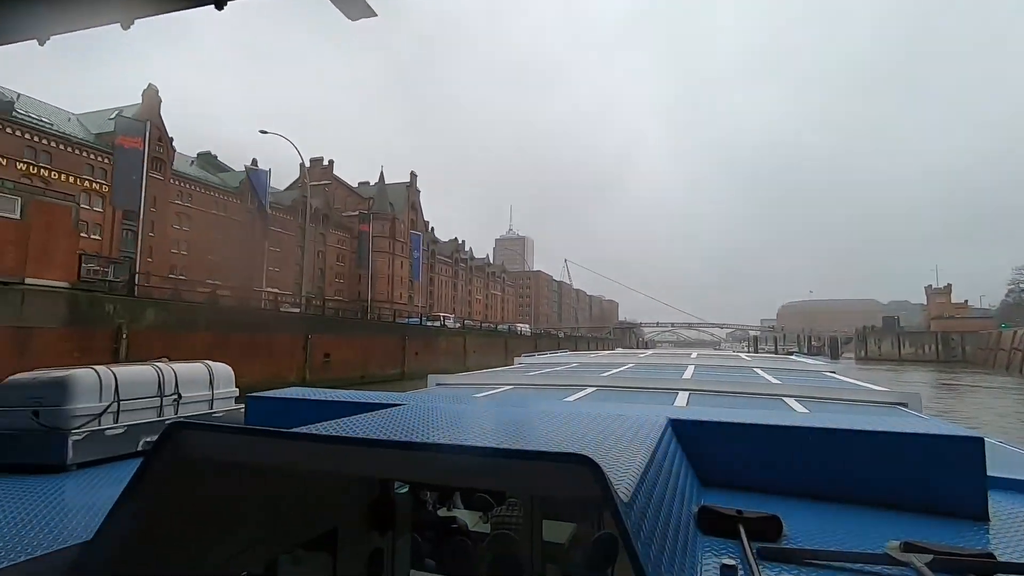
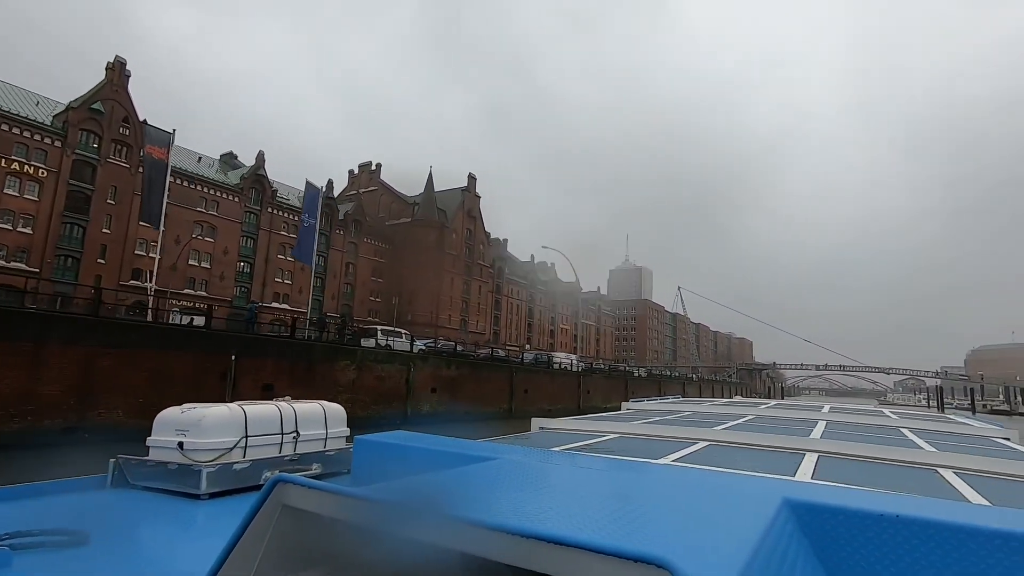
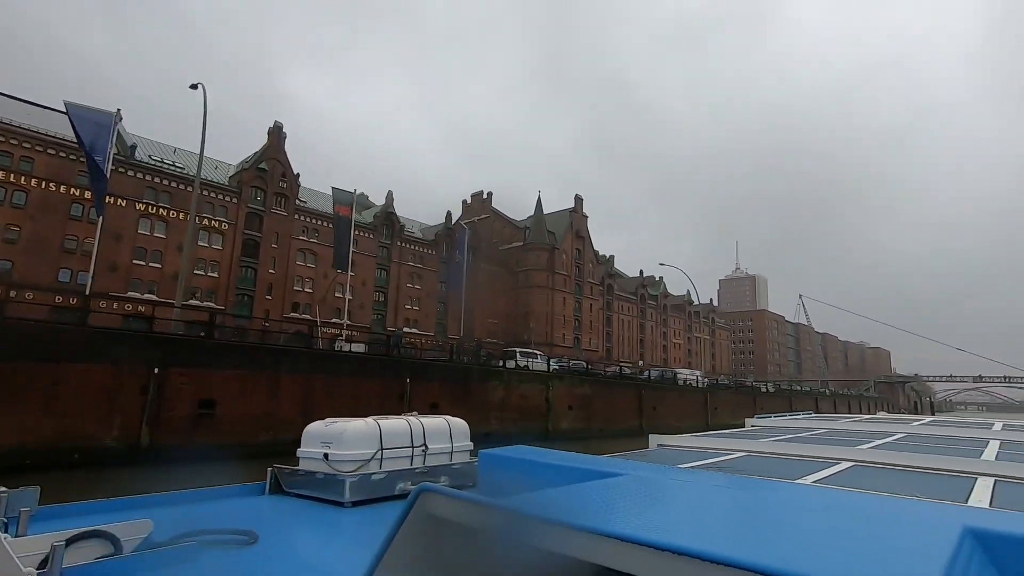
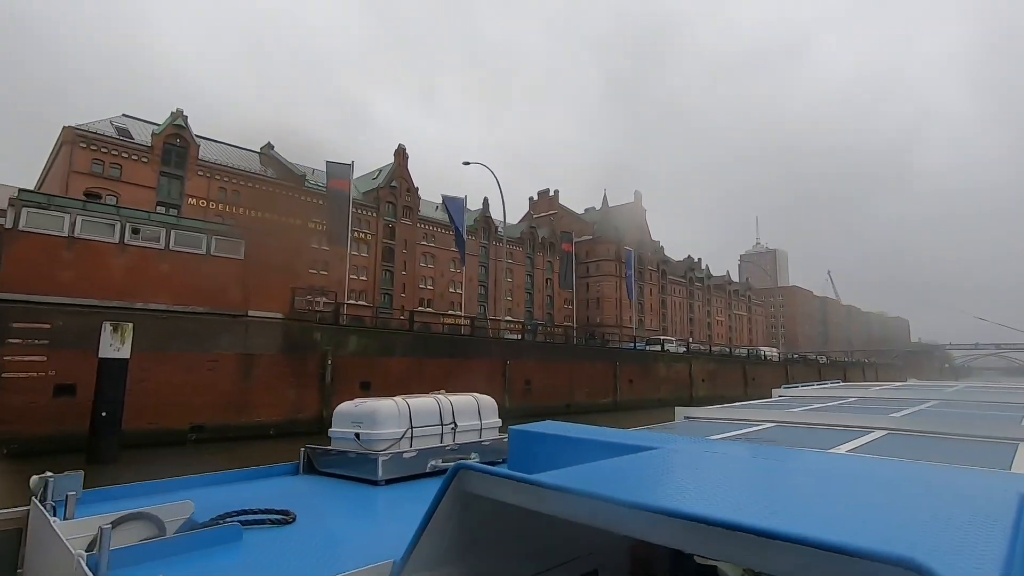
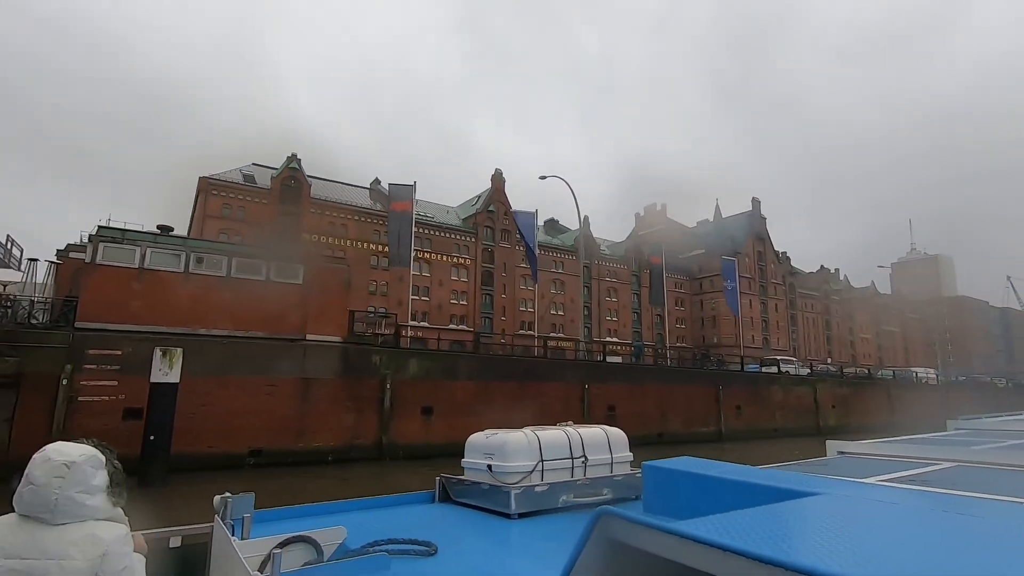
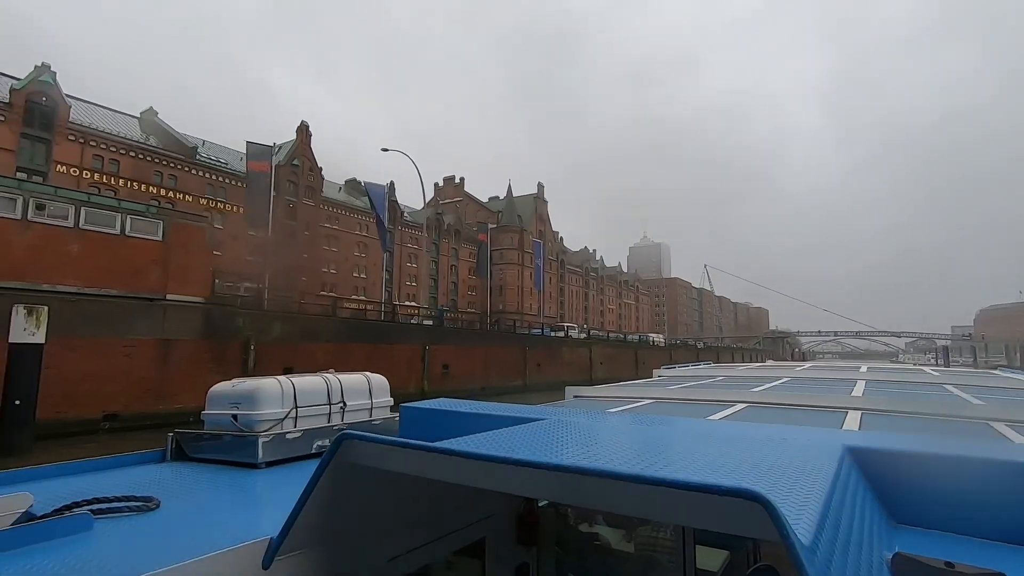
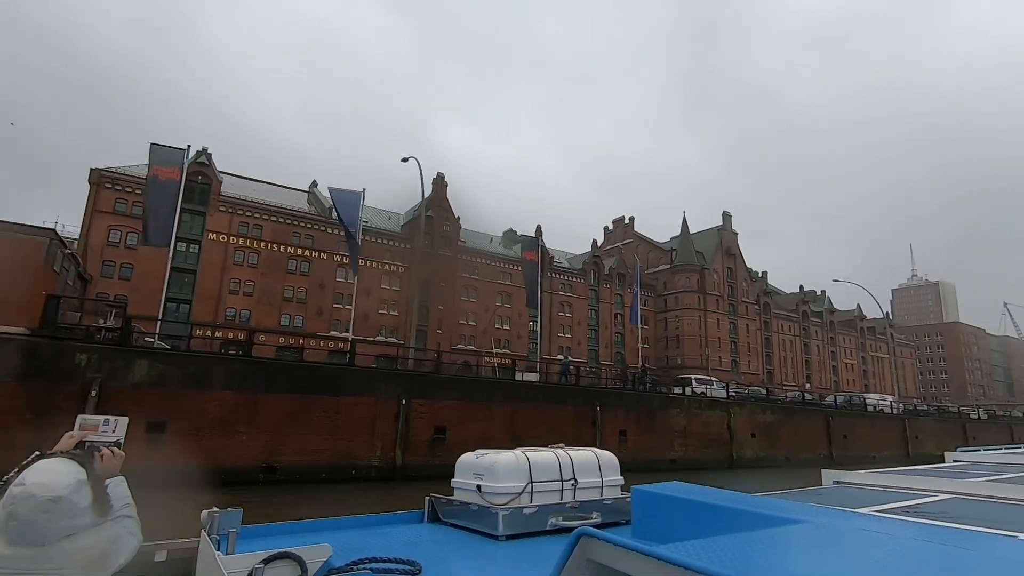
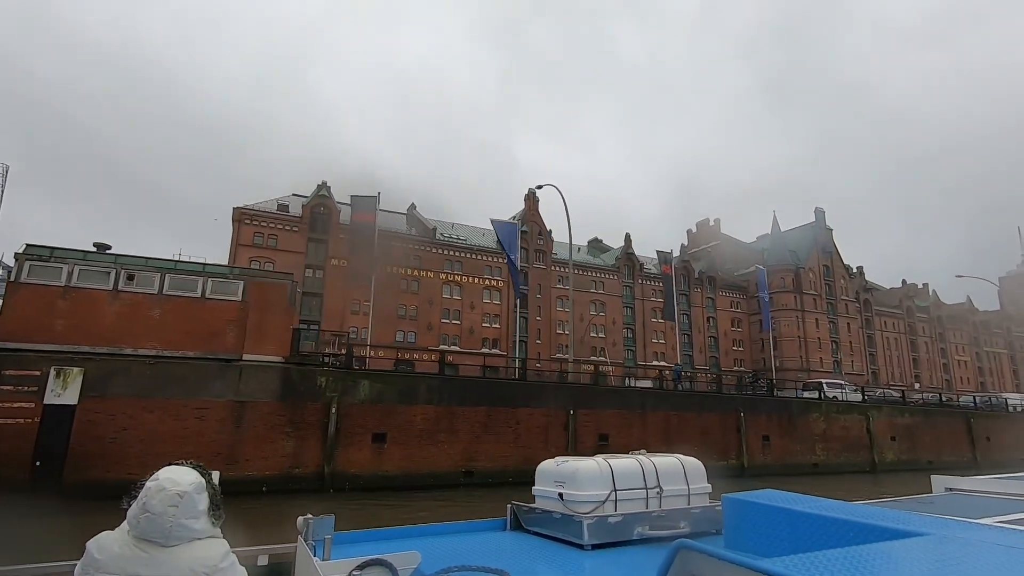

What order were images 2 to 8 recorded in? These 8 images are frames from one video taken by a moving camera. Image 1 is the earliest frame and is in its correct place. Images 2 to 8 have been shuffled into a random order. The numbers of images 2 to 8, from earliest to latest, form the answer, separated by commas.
6, 4, 5, 8, 7, 3, 2
